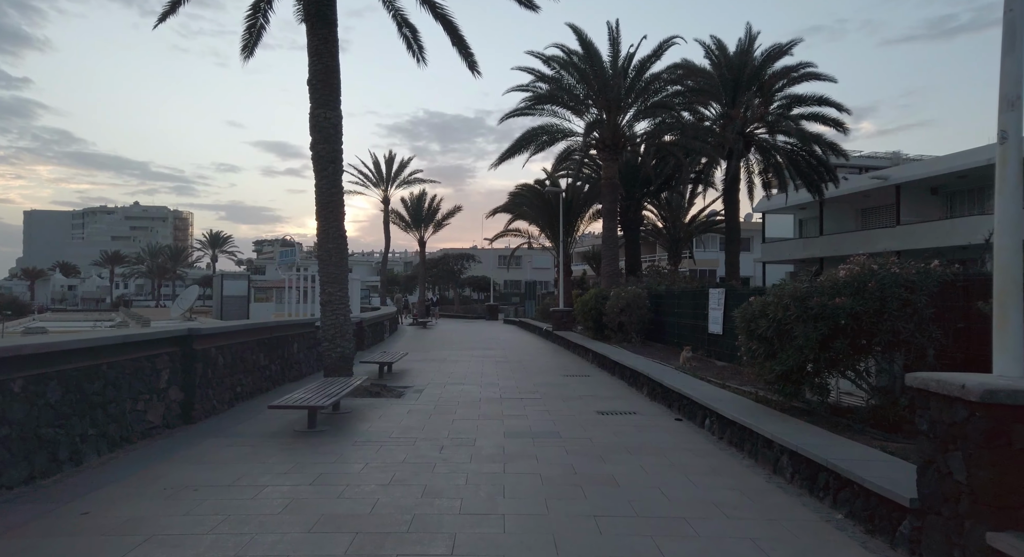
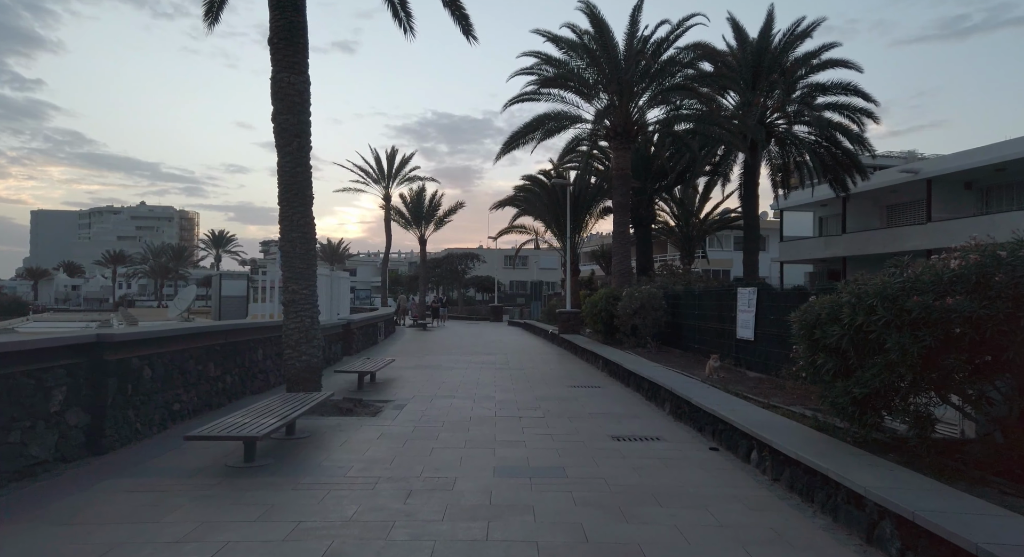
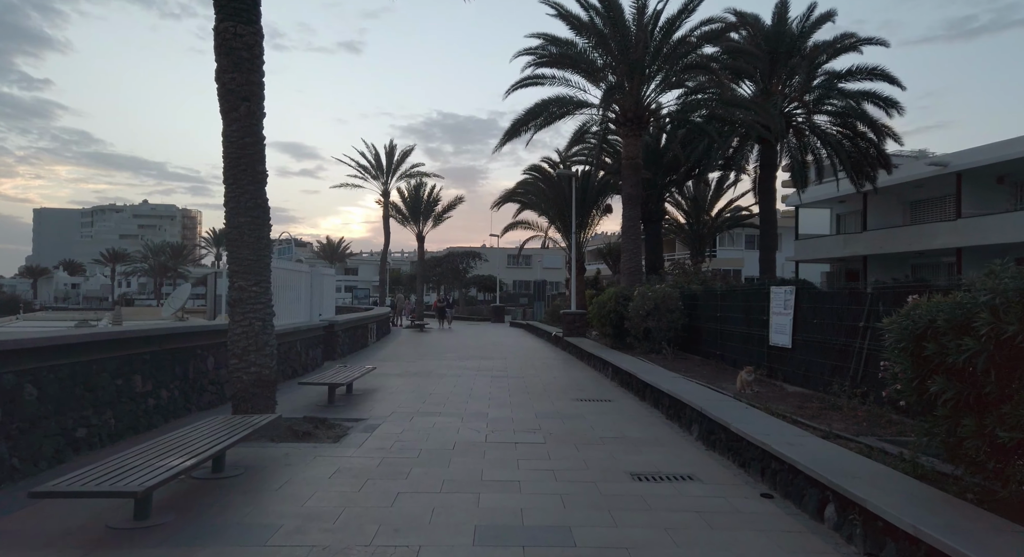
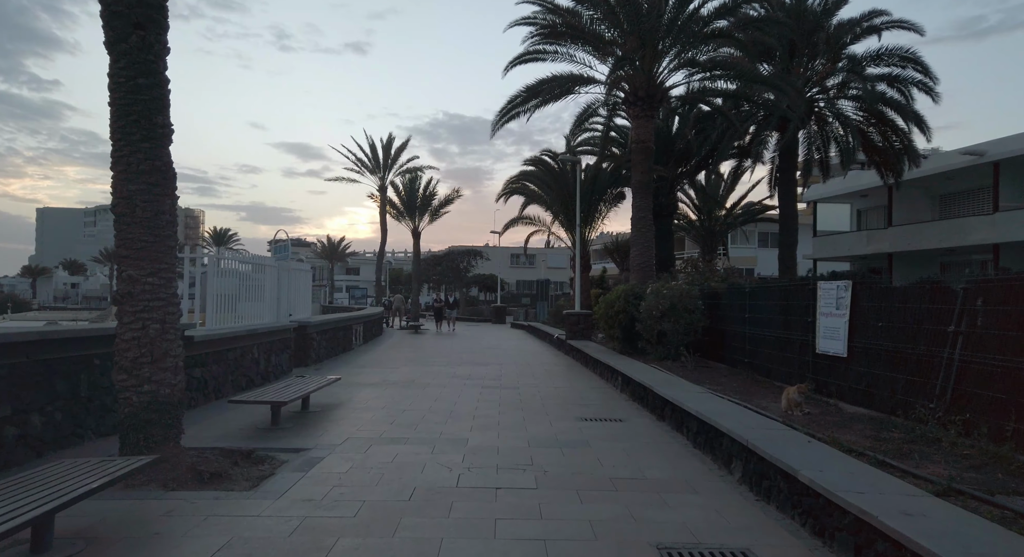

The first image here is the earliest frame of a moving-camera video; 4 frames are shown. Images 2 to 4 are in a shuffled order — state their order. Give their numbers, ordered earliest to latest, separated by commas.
2, 3, 4
